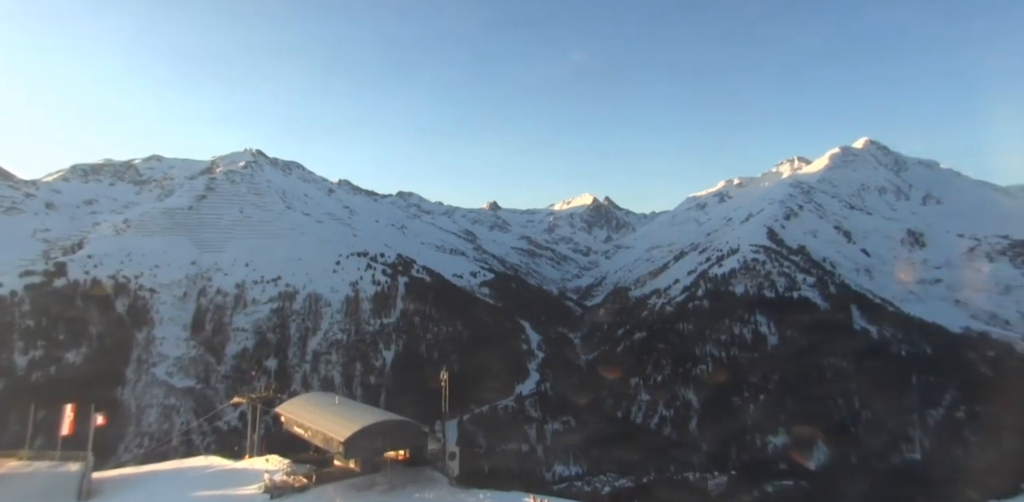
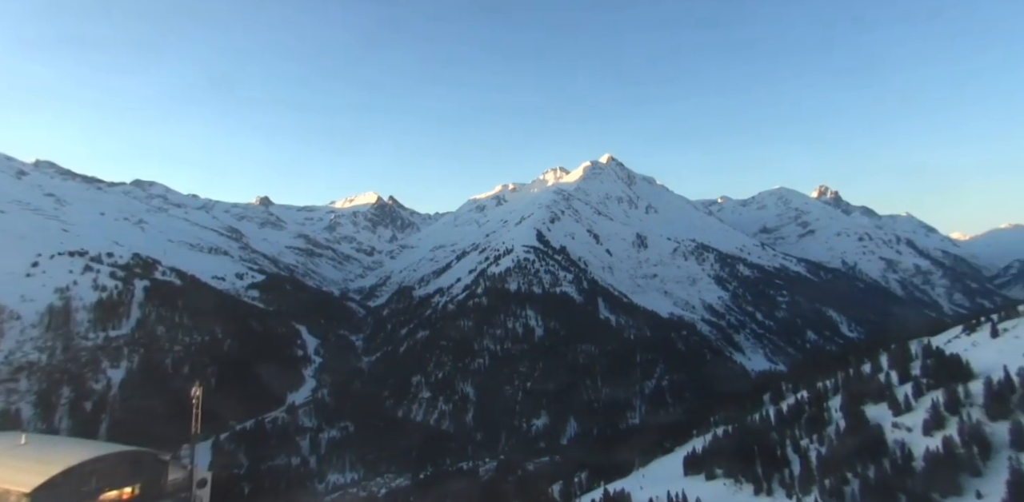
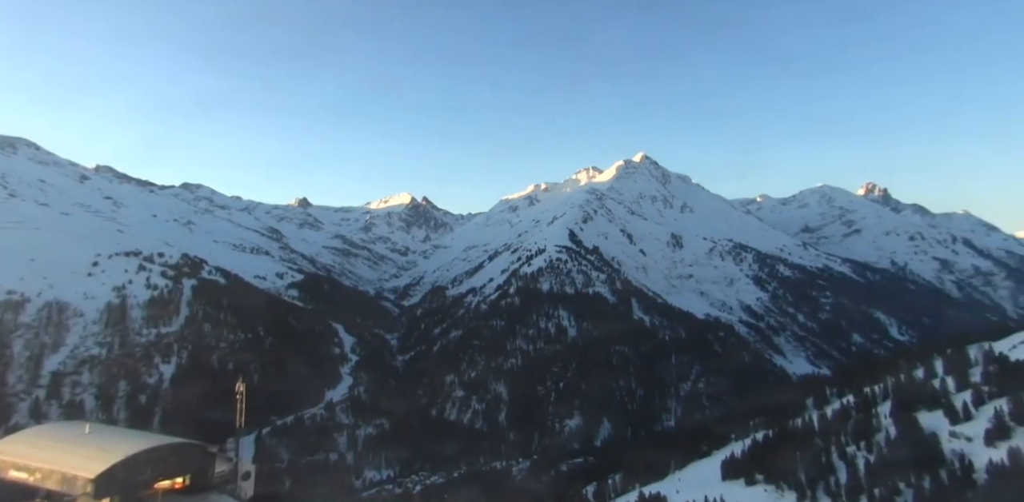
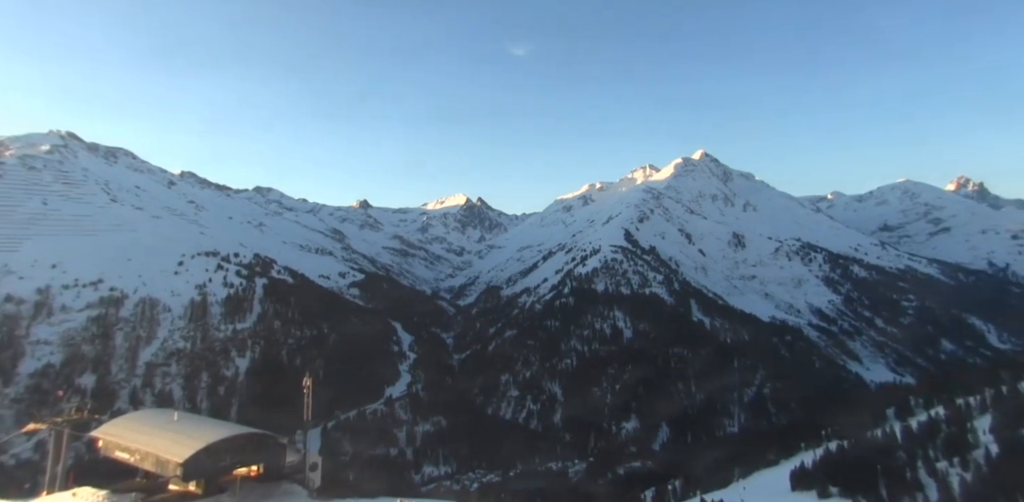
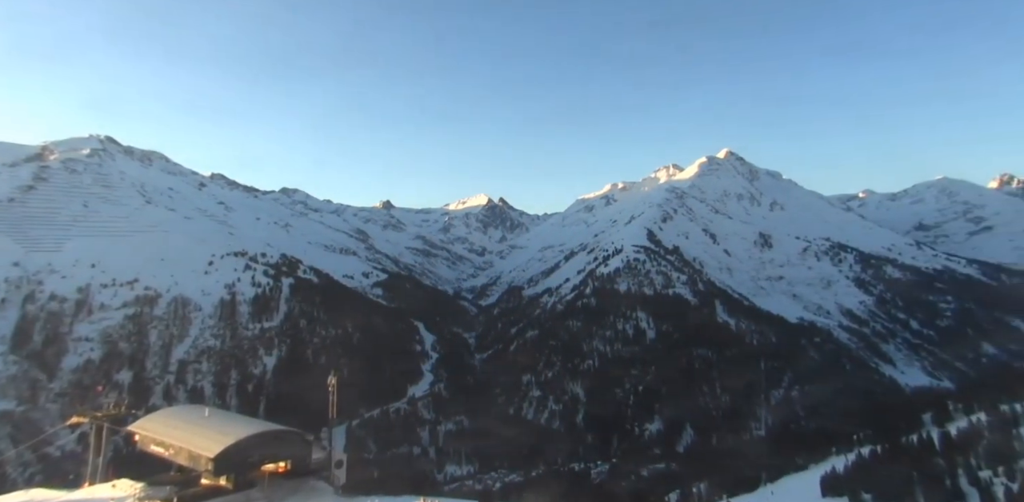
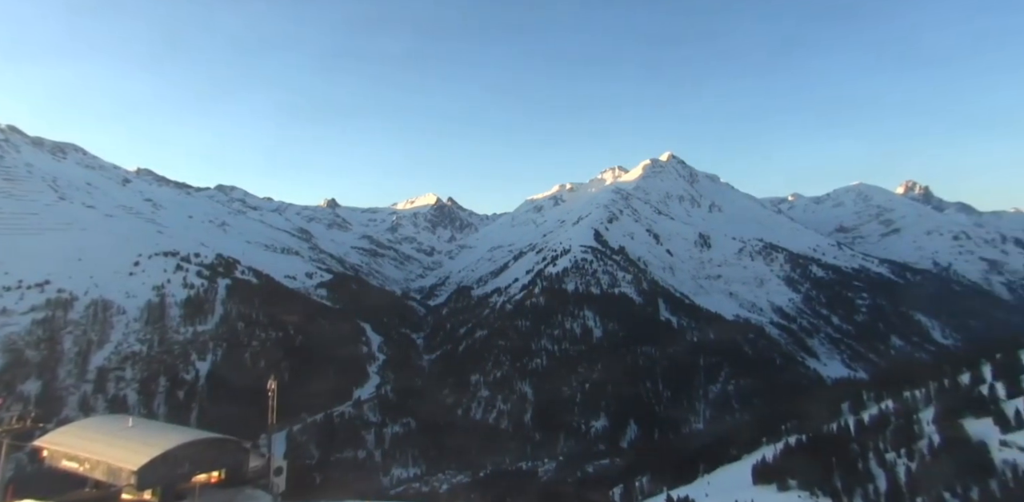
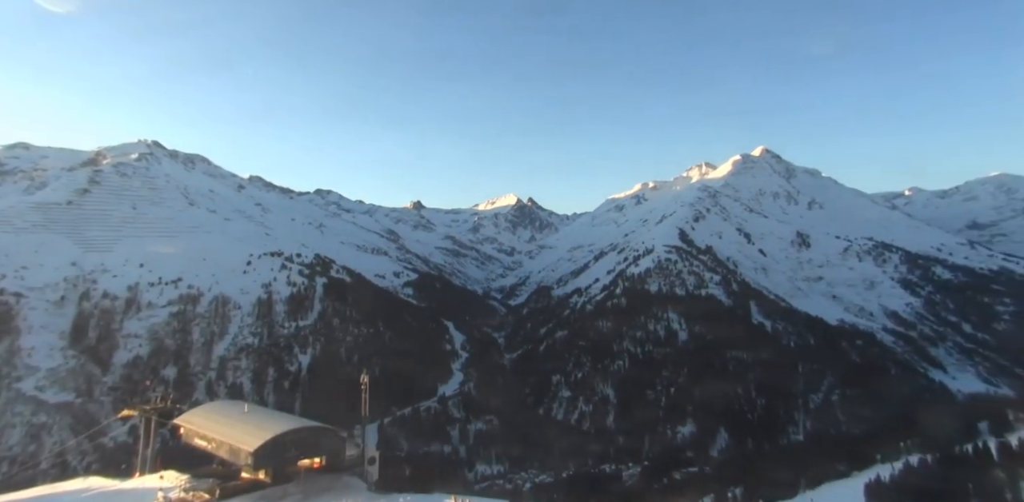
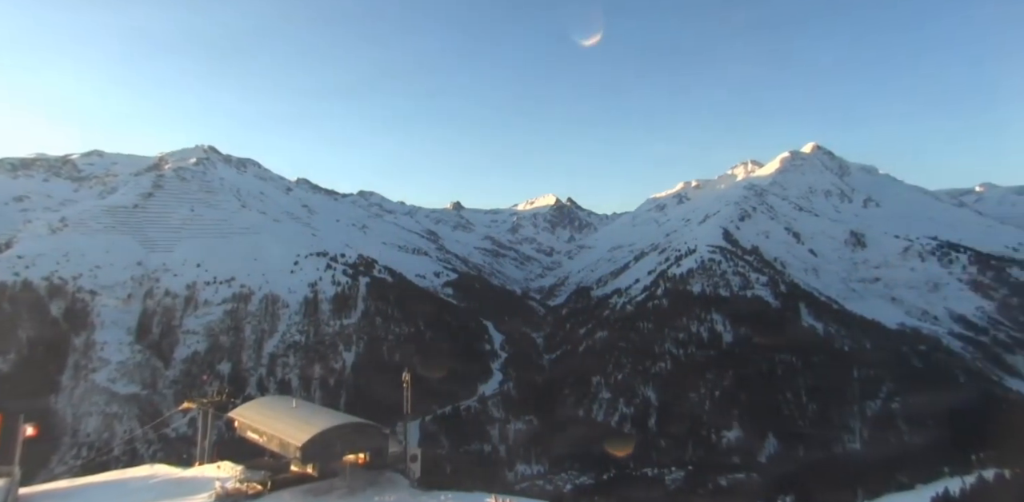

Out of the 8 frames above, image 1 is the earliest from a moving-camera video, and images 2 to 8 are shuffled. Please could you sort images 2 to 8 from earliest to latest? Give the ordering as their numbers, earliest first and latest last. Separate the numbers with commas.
8, 7, 5, 4, 6, 3, 2
